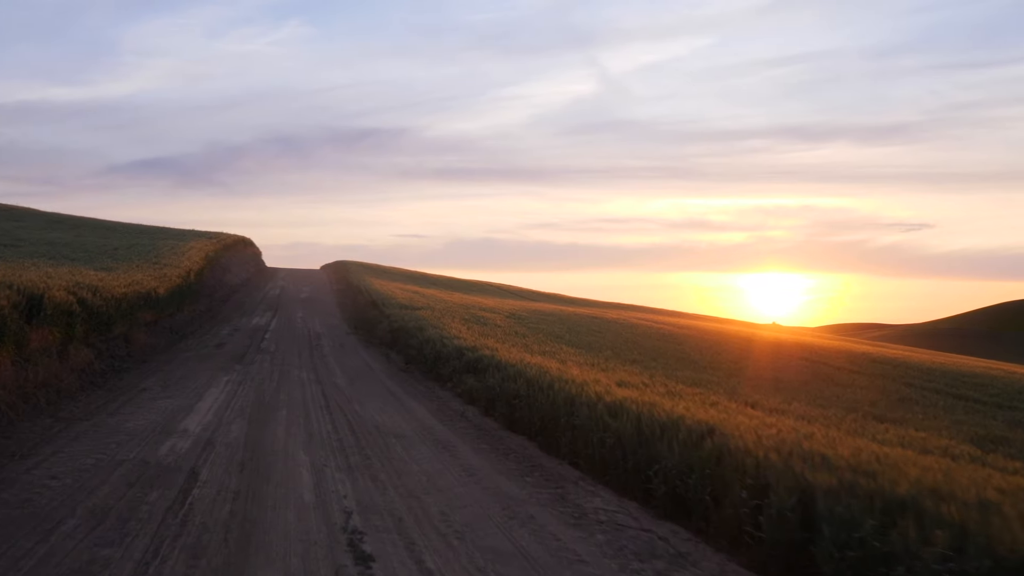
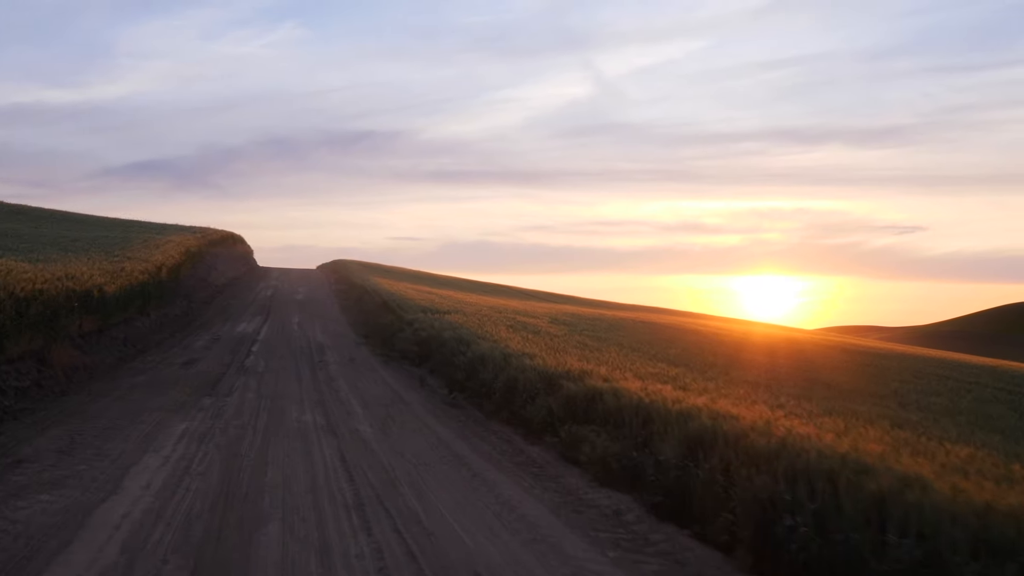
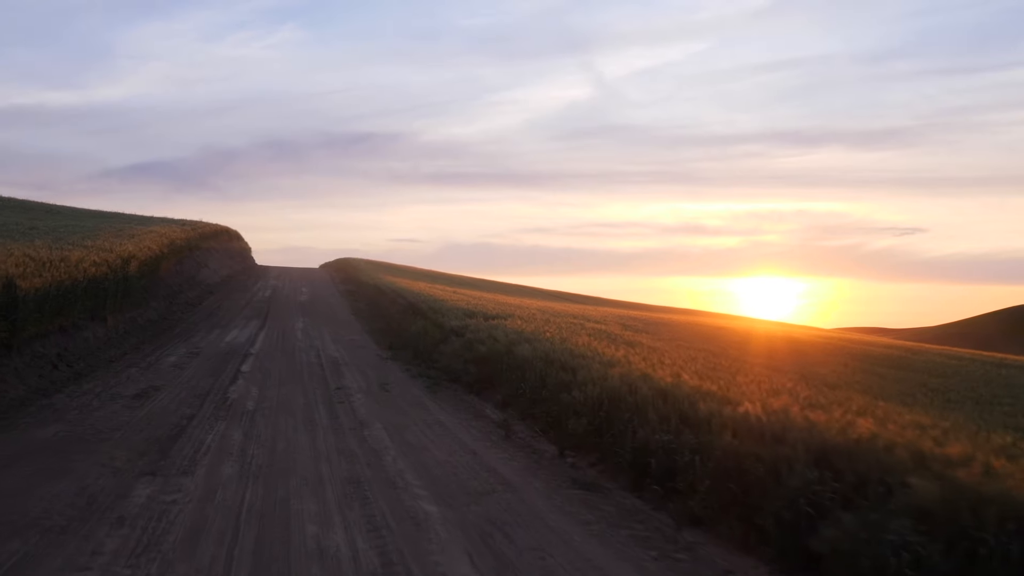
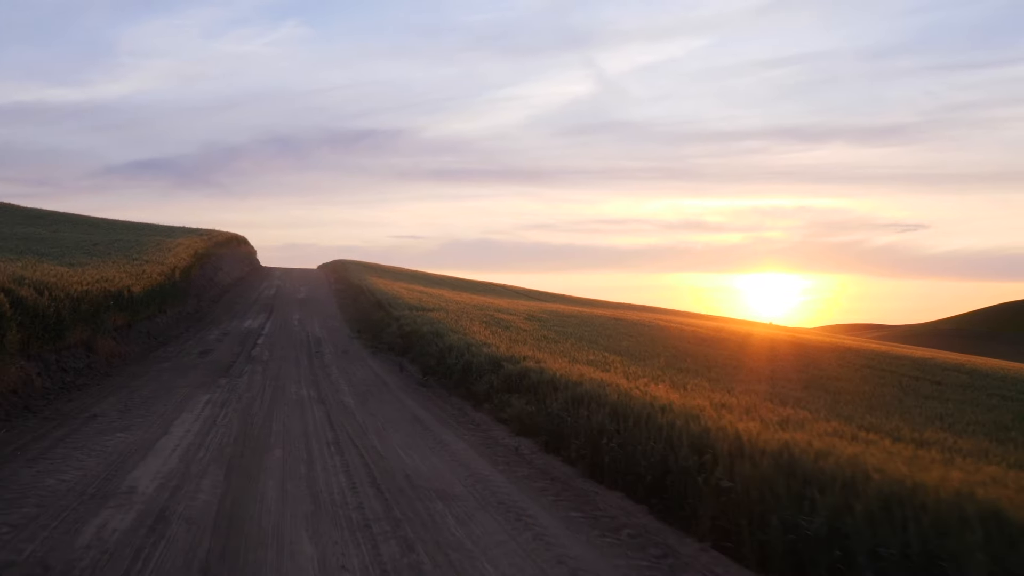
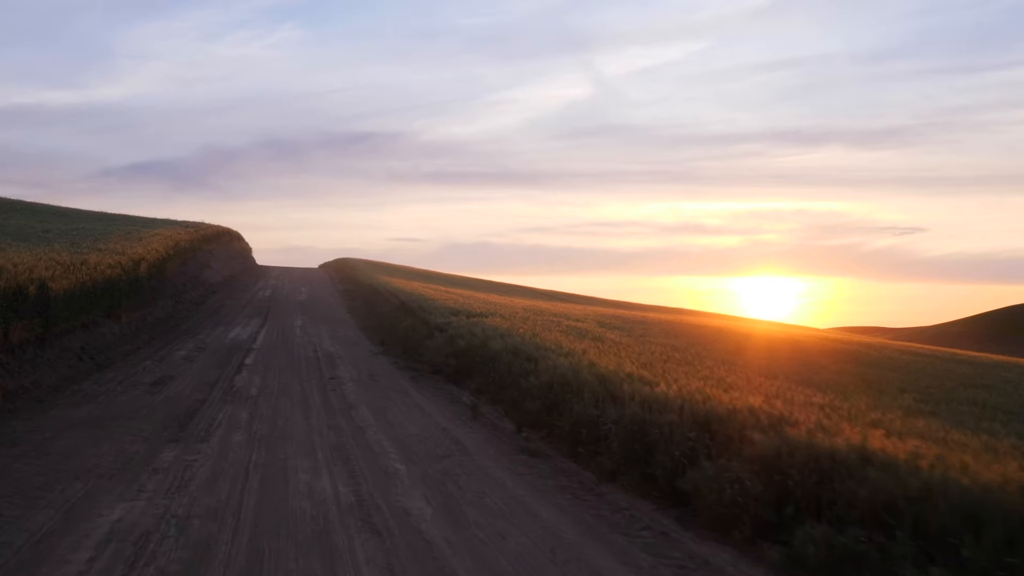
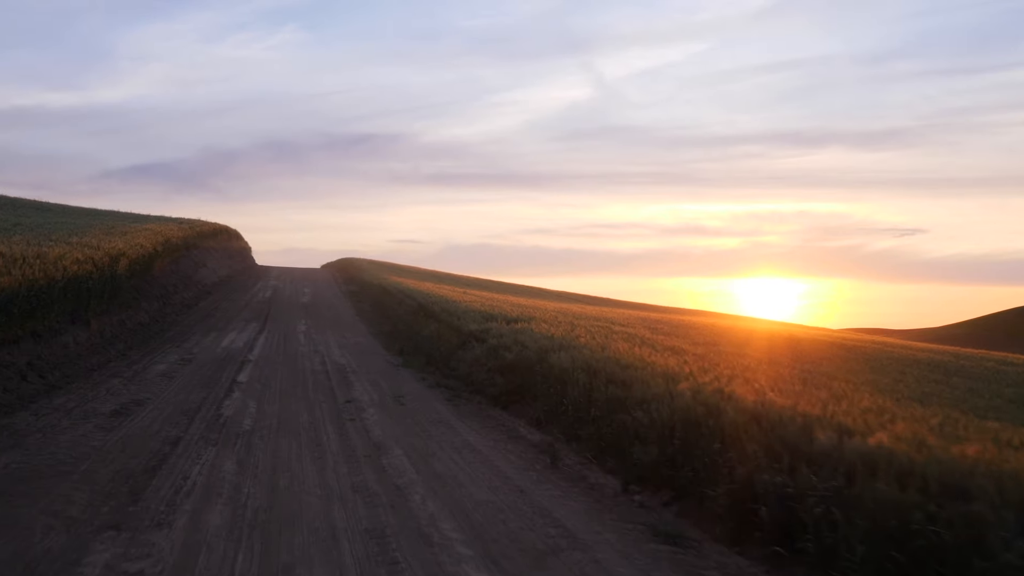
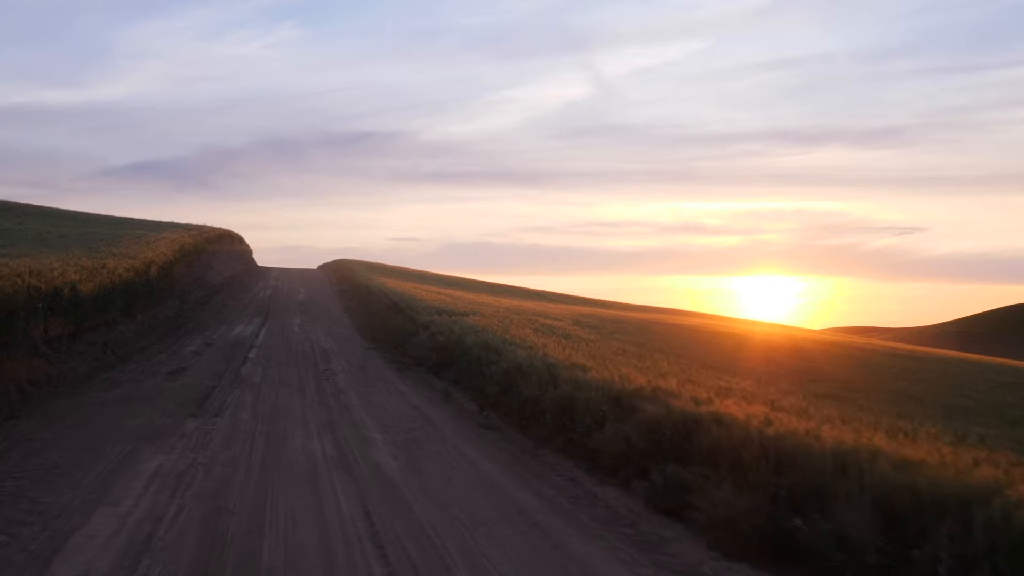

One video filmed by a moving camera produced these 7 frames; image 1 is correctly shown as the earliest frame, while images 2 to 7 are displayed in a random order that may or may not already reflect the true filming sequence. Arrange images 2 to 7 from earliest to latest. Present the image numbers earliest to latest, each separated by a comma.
4, 2, 7, 5, 3, 6
